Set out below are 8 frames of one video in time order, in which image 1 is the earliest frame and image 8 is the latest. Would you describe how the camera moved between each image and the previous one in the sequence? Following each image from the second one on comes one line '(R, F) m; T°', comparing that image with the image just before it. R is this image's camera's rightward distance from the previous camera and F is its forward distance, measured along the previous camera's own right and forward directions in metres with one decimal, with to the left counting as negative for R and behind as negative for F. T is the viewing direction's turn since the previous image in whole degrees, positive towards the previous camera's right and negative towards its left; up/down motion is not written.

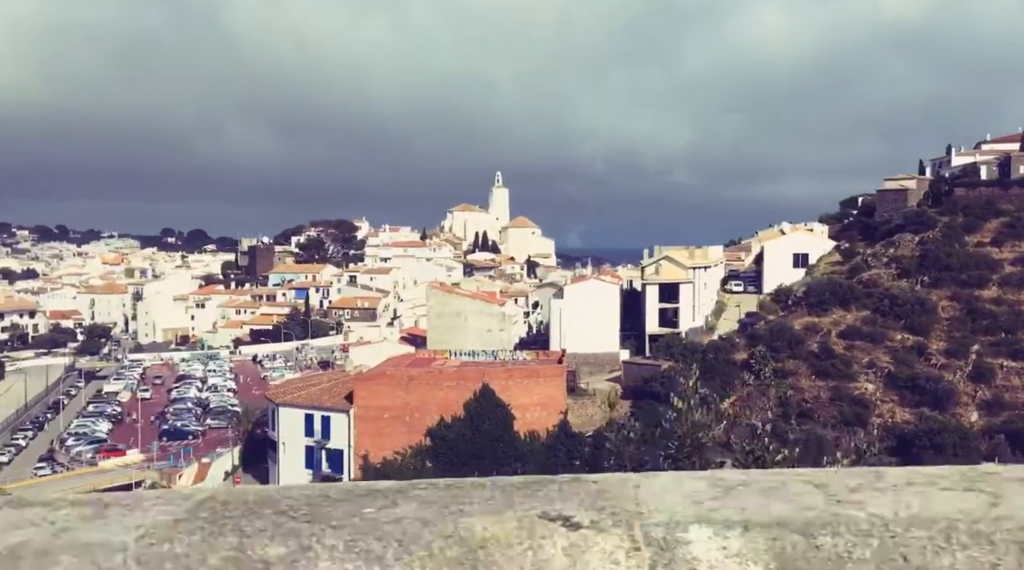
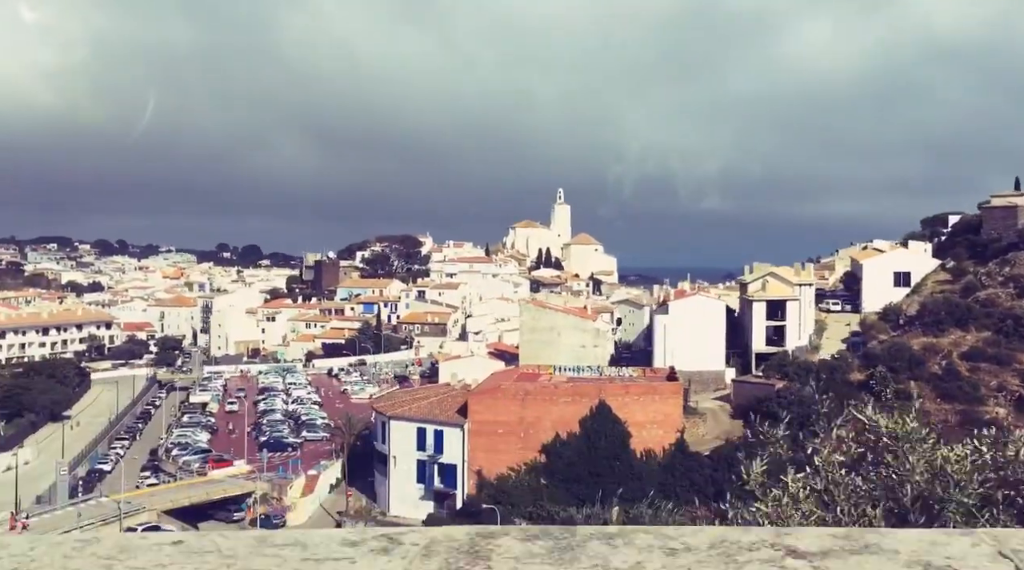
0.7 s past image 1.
(-1.3, +0.1) m; -3°
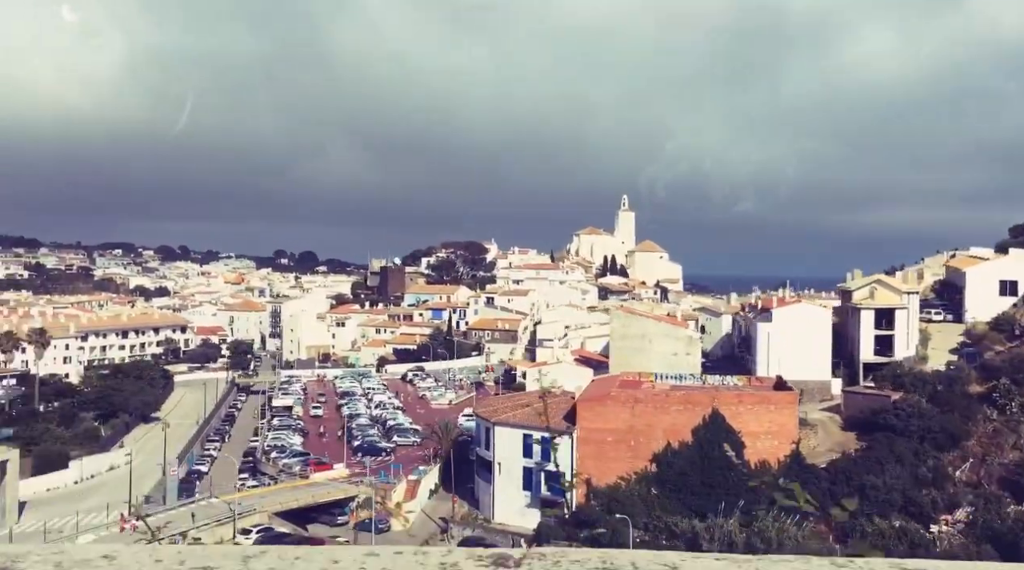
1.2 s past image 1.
(-1.1, +0.2) m; -3°
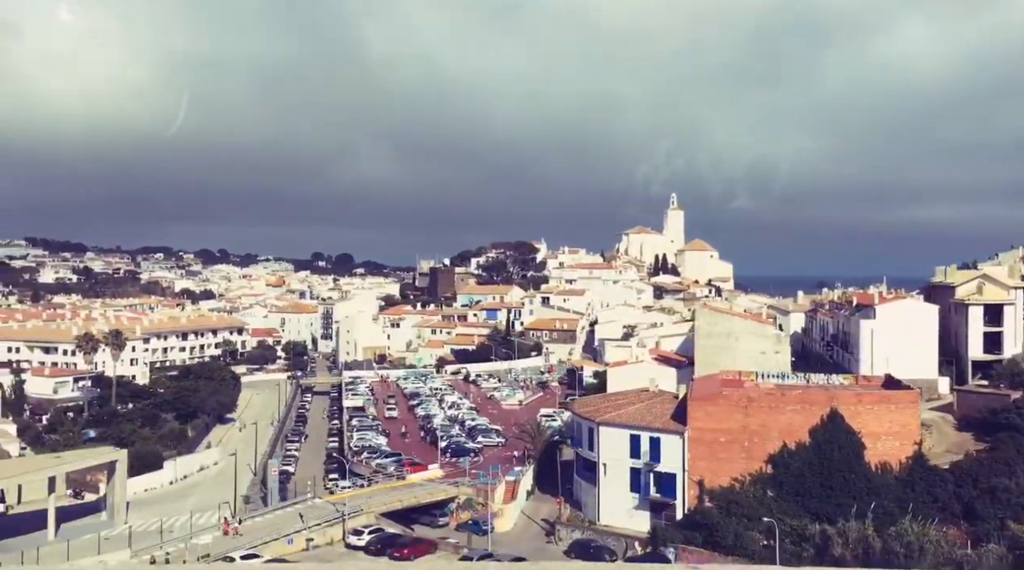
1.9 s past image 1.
(-1.4, +0.3) m; -3°
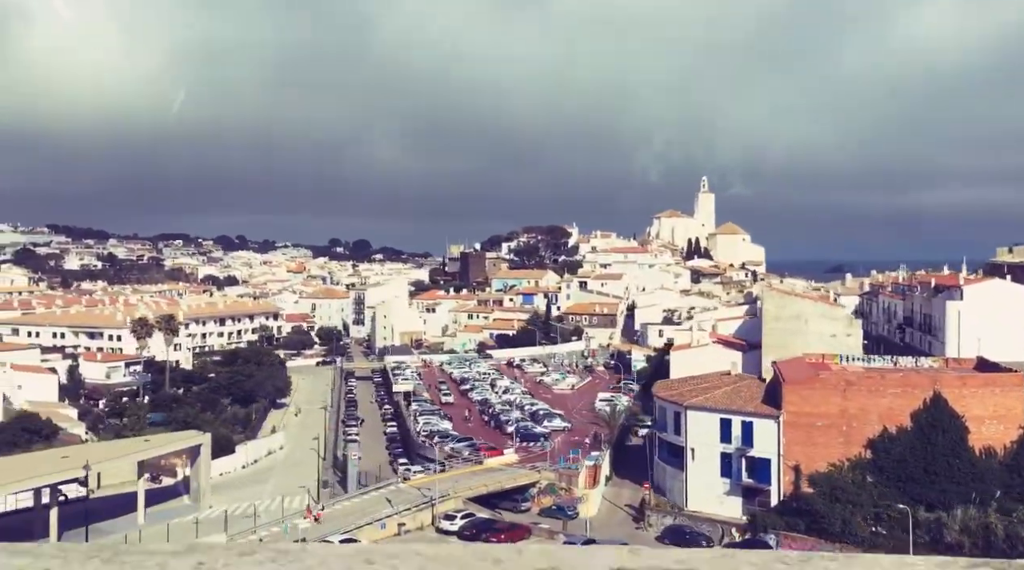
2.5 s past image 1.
(-1.4, +0.4) m; -1°
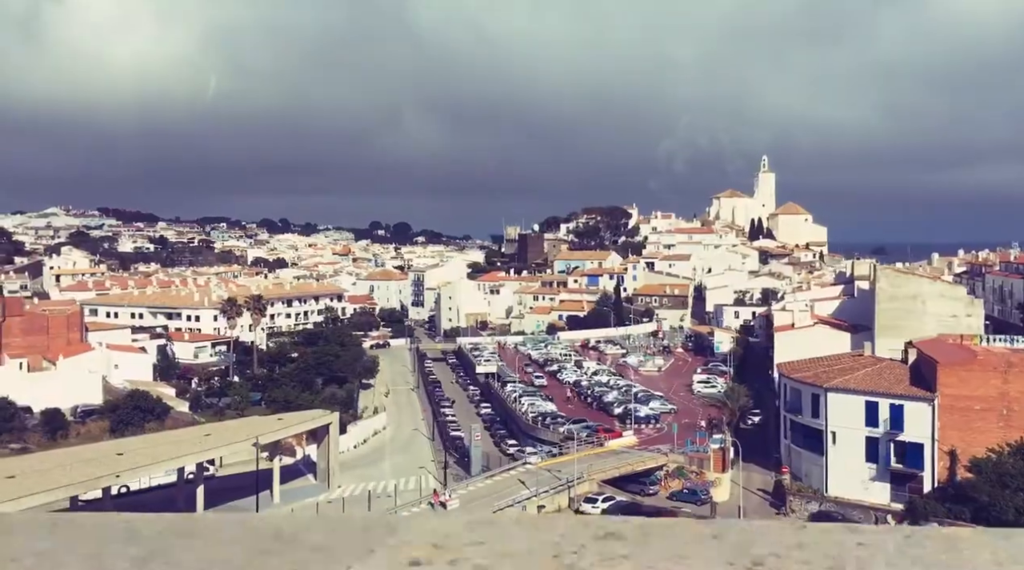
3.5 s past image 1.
(-1.8, +0.5) m; -3°
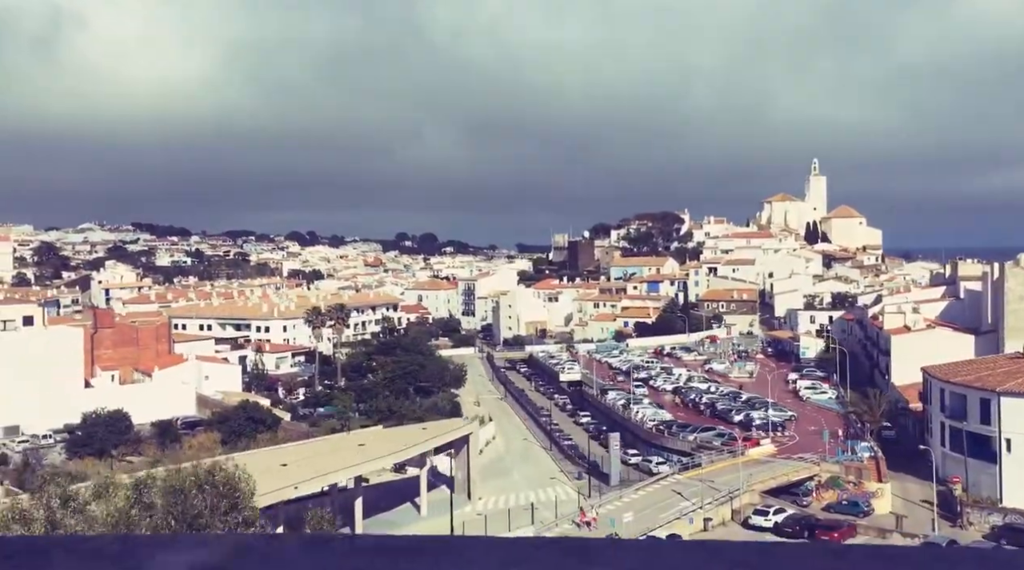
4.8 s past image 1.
(-2.3, +0.9) m; -2°
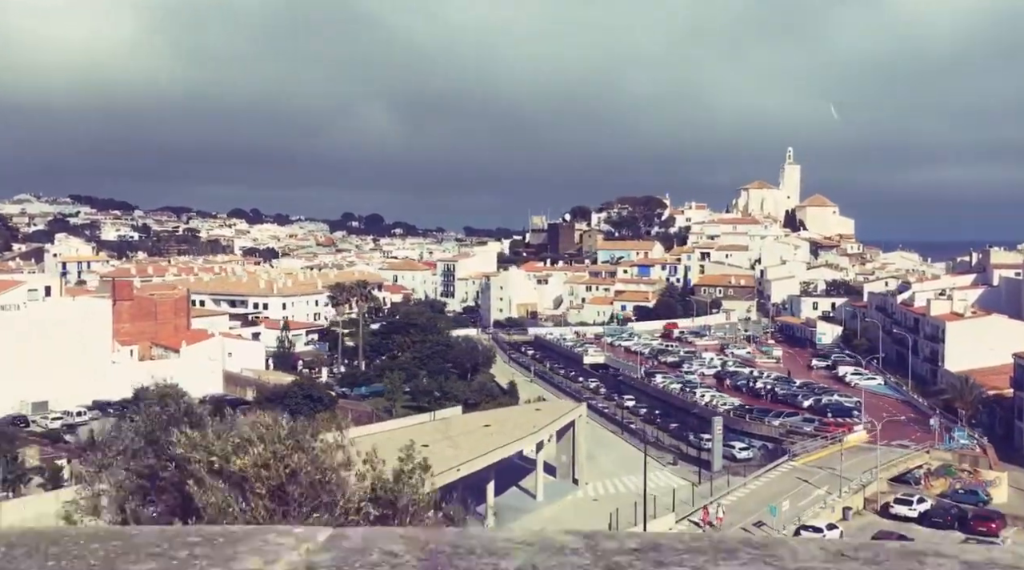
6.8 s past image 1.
(-3.0, +1.1) m; +2°
